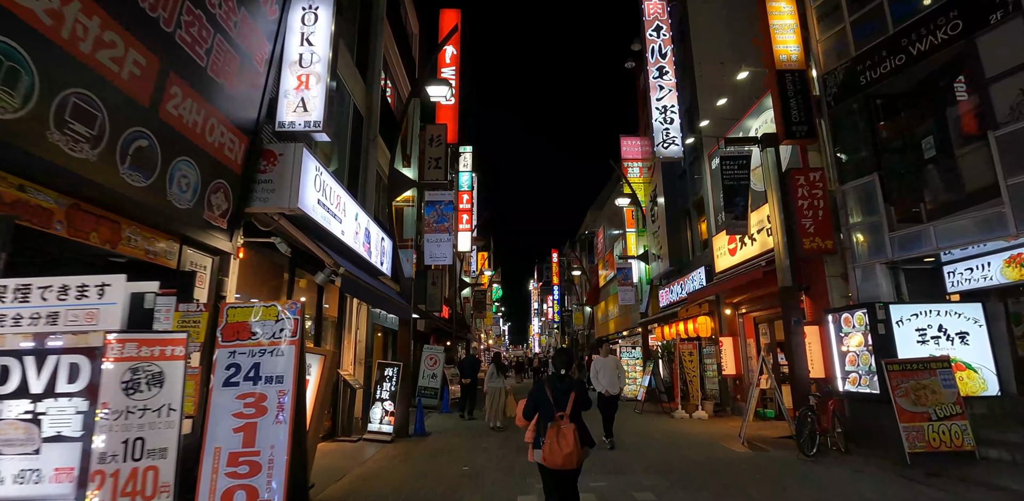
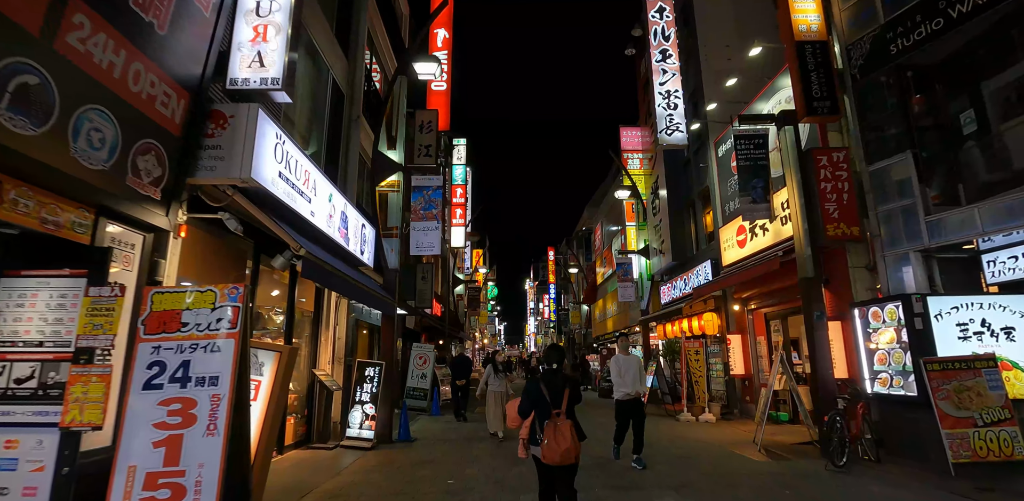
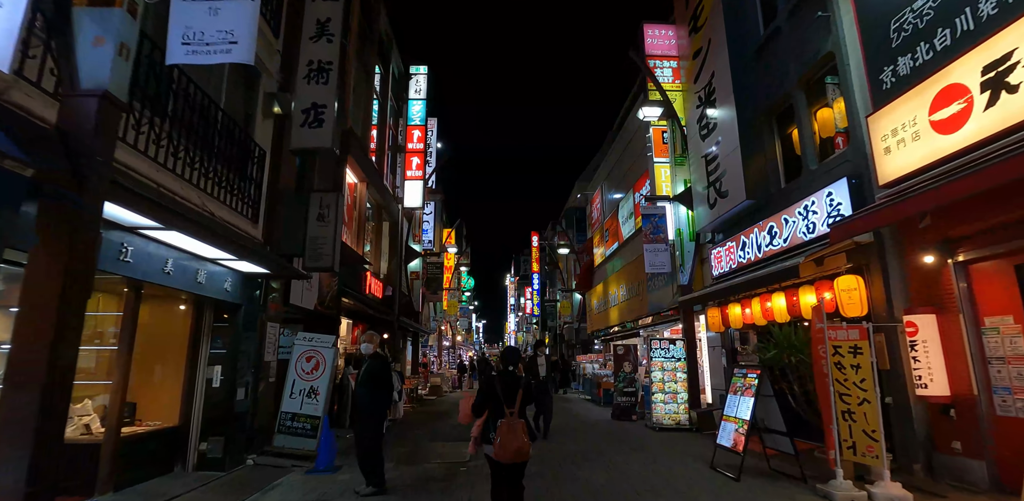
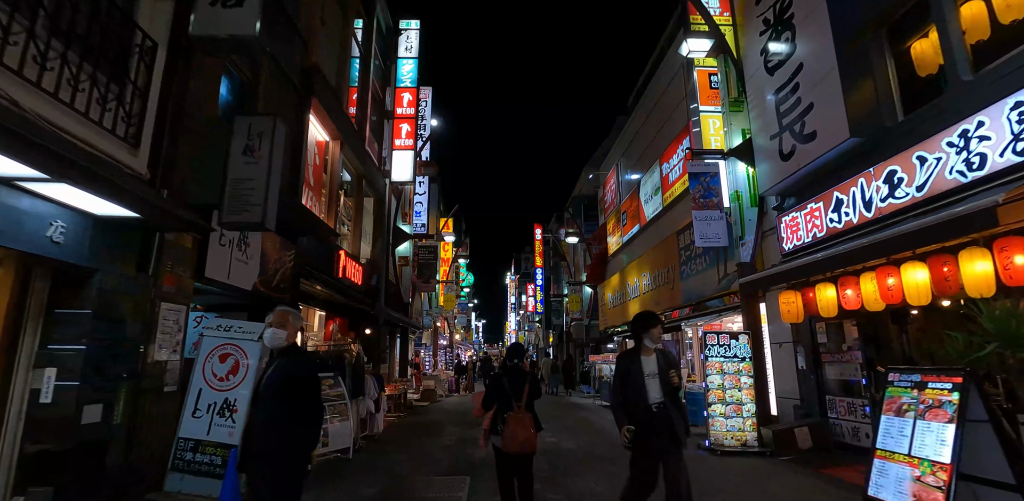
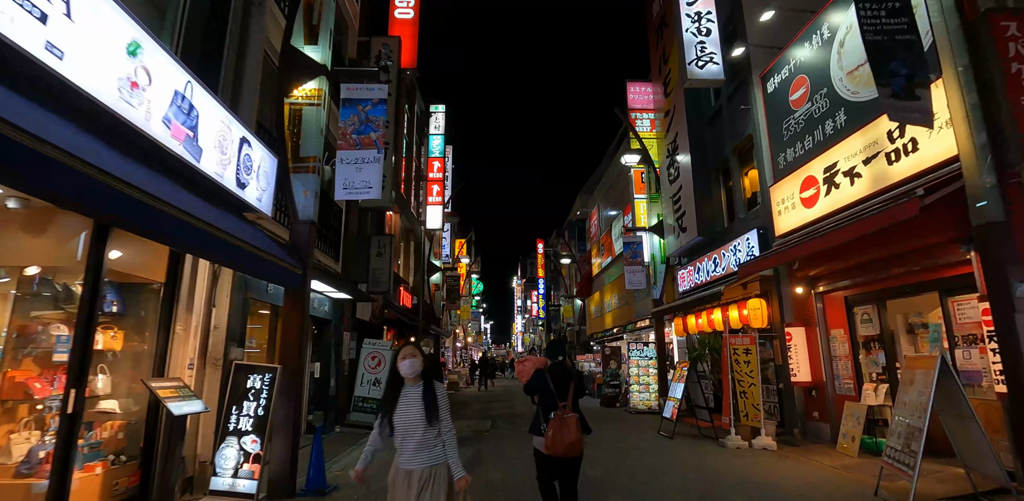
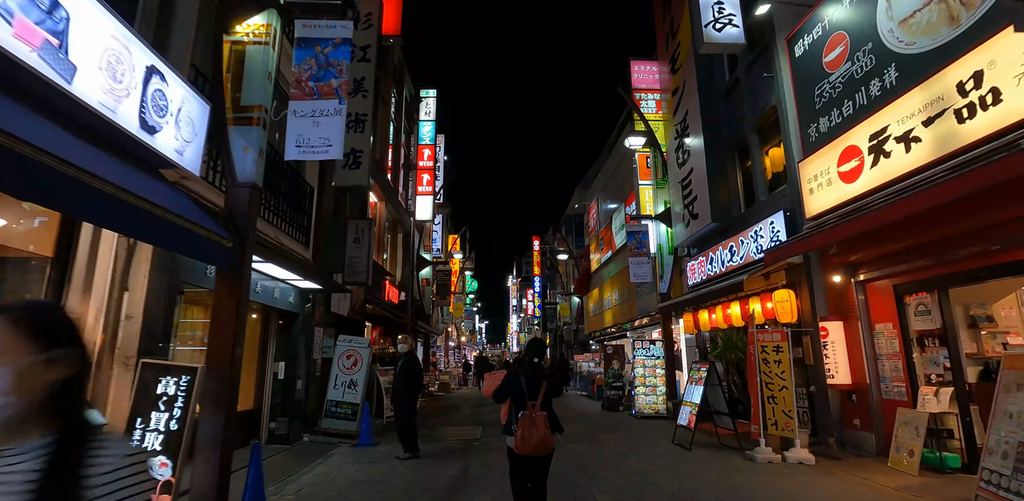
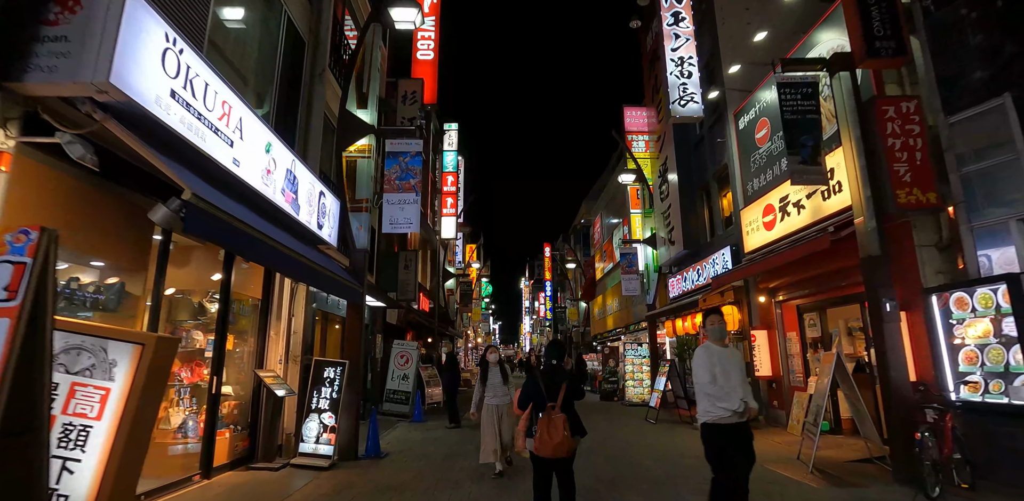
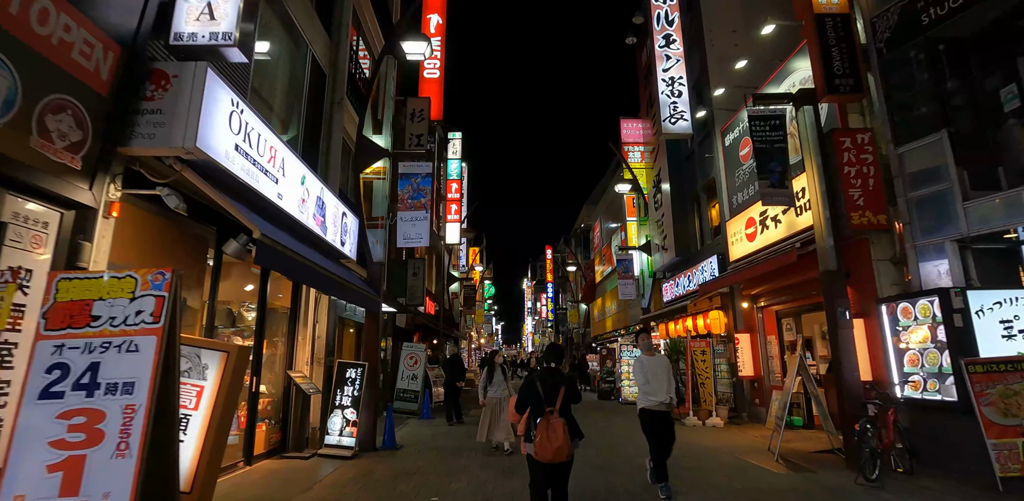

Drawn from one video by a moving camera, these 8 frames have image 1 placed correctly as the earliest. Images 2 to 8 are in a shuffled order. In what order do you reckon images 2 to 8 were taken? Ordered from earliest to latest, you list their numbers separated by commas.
2, 8, 7, 5, 6, 3, 4
